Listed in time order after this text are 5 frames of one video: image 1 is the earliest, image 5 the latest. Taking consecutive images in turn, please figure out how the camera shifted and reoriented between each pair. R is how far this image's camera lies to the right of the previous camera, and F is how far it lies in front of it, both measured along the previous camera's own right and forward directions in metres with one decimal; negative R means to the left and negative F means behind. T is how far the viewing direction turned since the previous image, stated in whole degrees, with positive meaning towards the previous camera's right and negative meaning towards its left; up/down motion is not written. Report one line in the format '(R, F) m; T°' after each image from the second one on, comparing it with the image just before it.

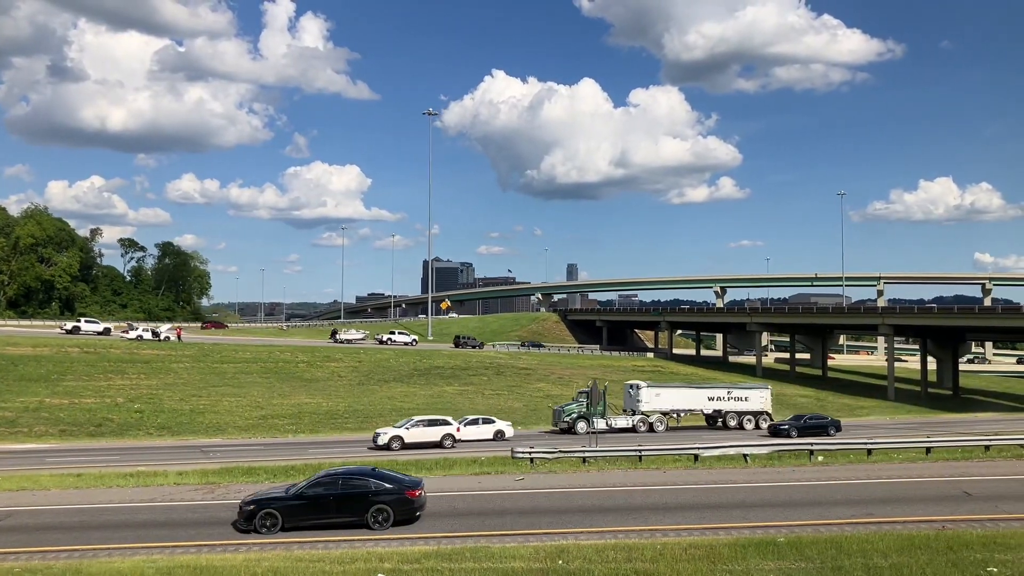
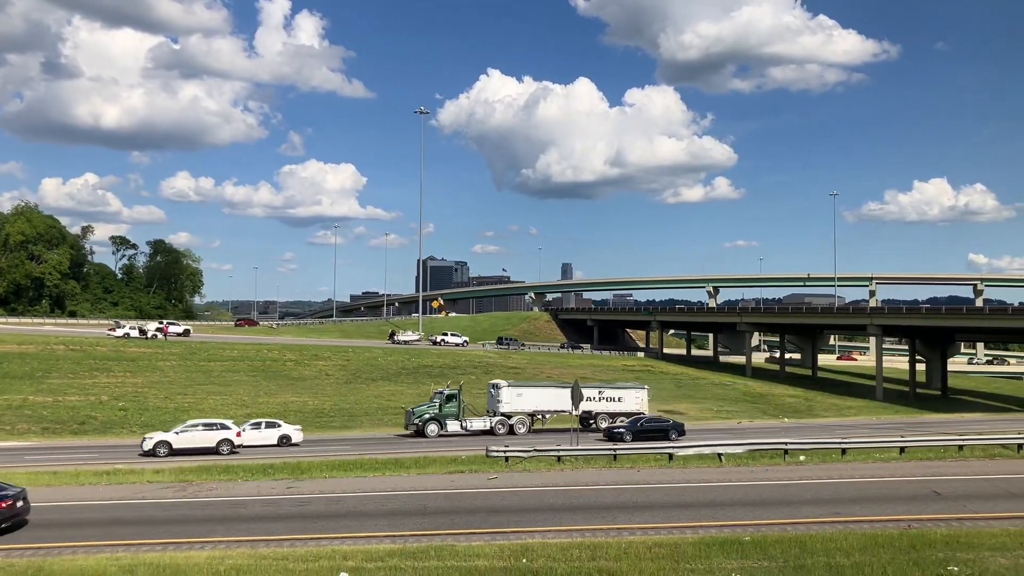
(+0.5, 0.0) m; 0°
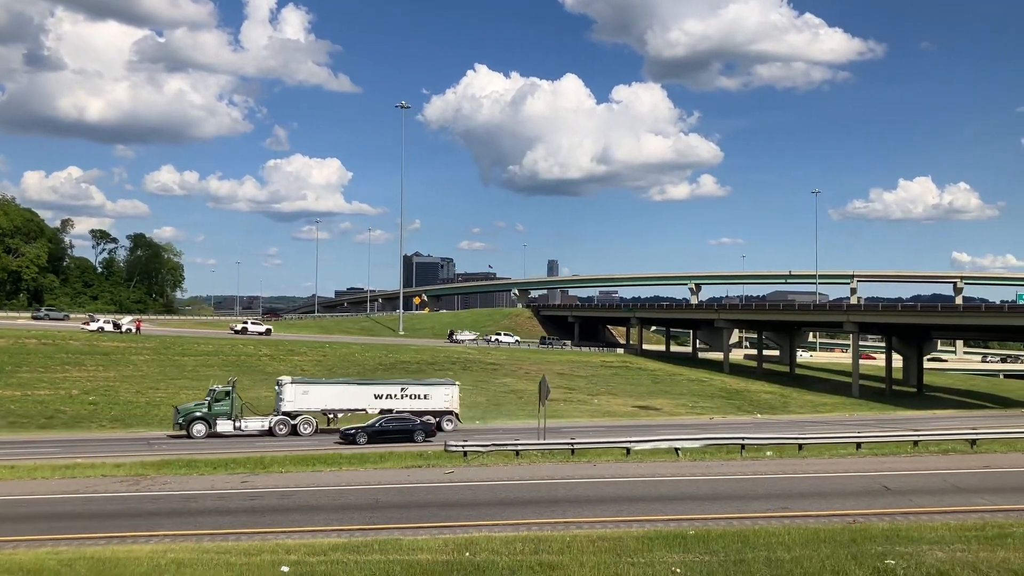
(+0.7, 0.0) m; +1°
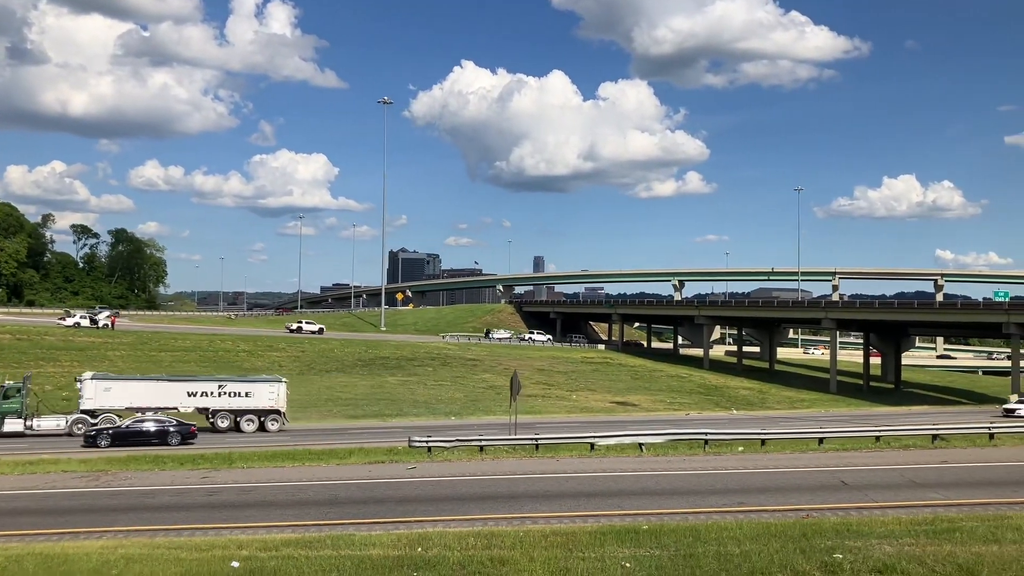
(+0.6, 0.0) m; +1°
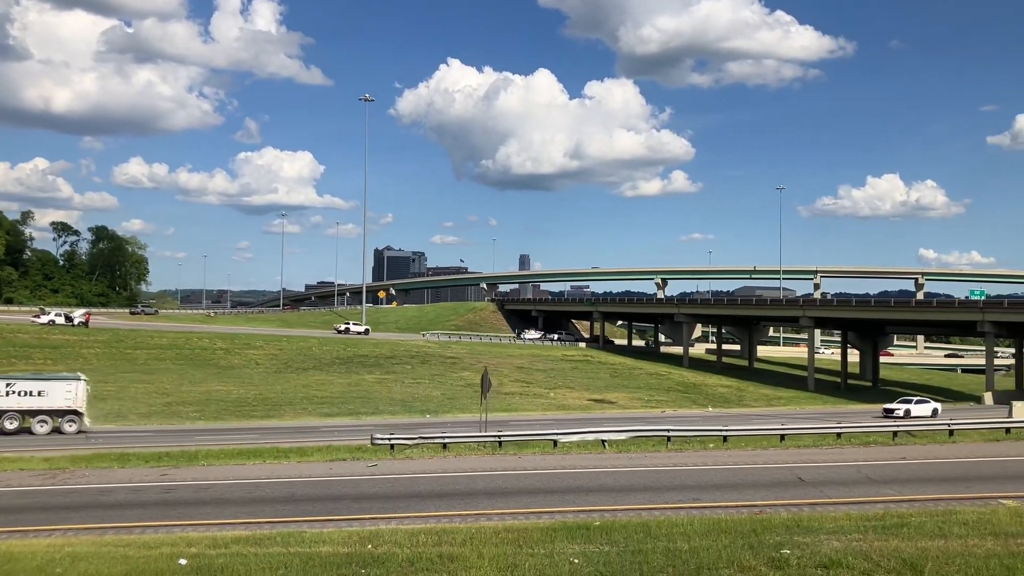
(+0.6, 0.0) m; +1°
